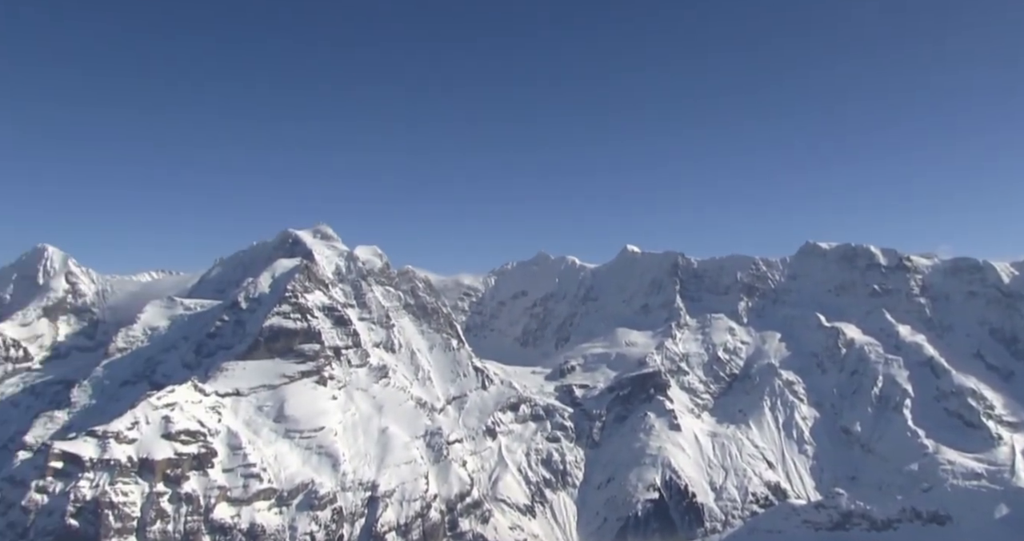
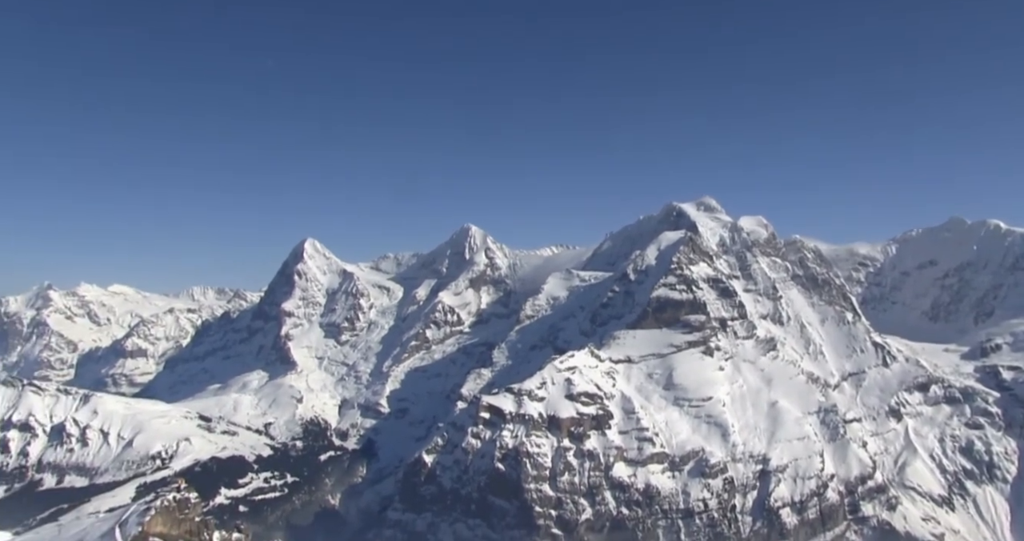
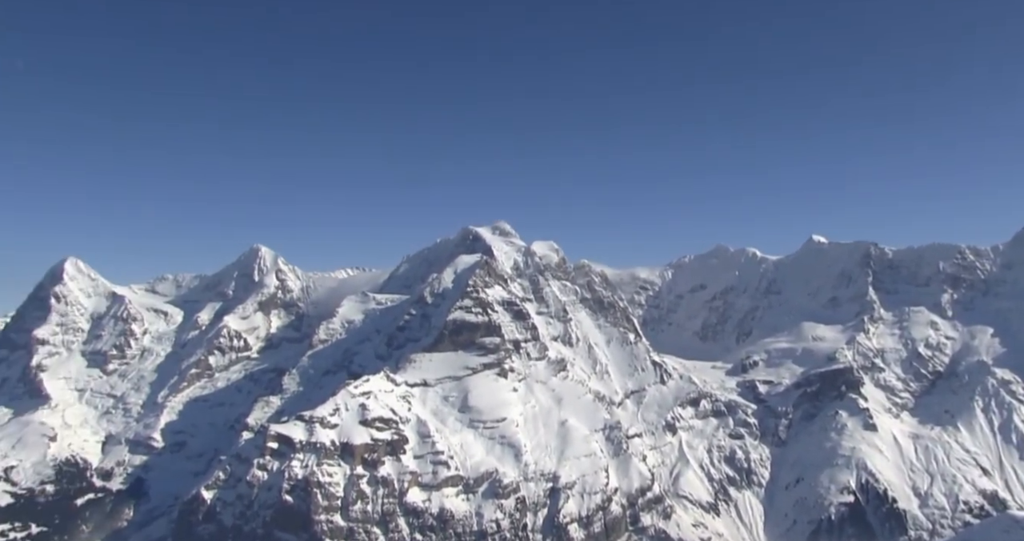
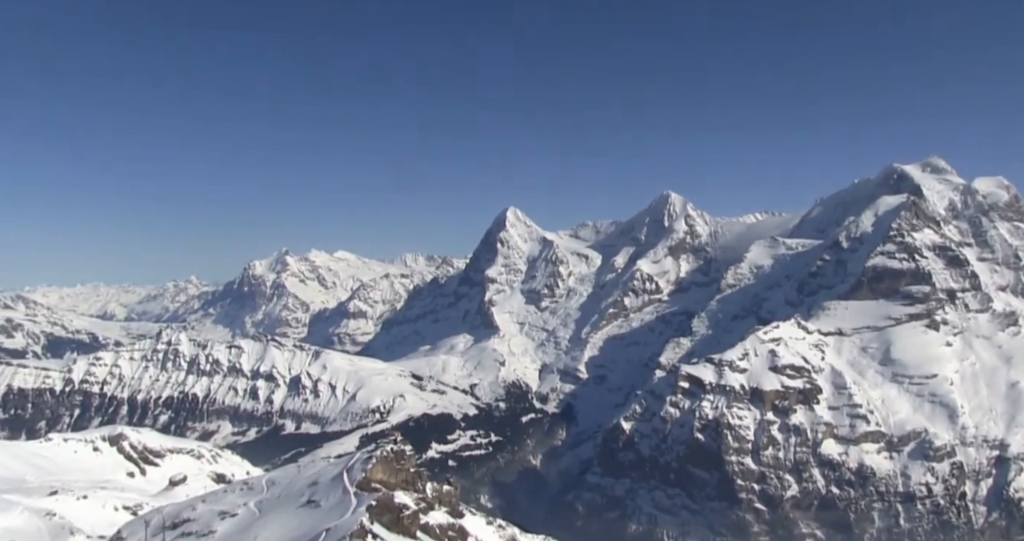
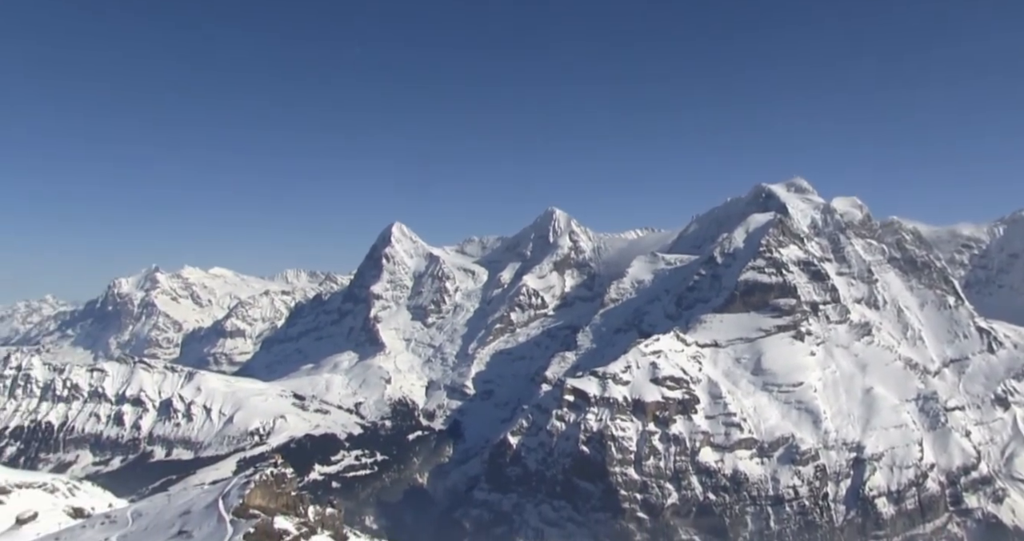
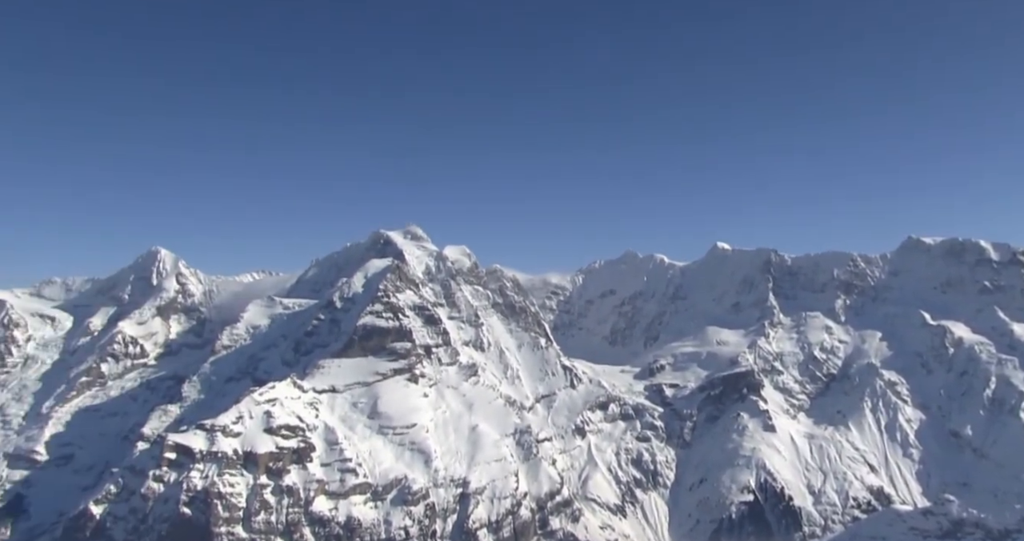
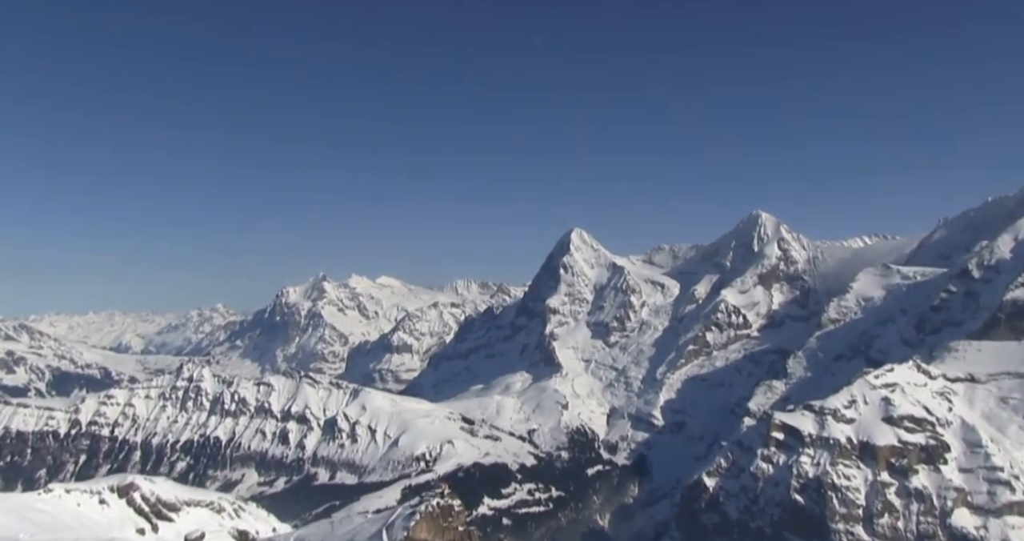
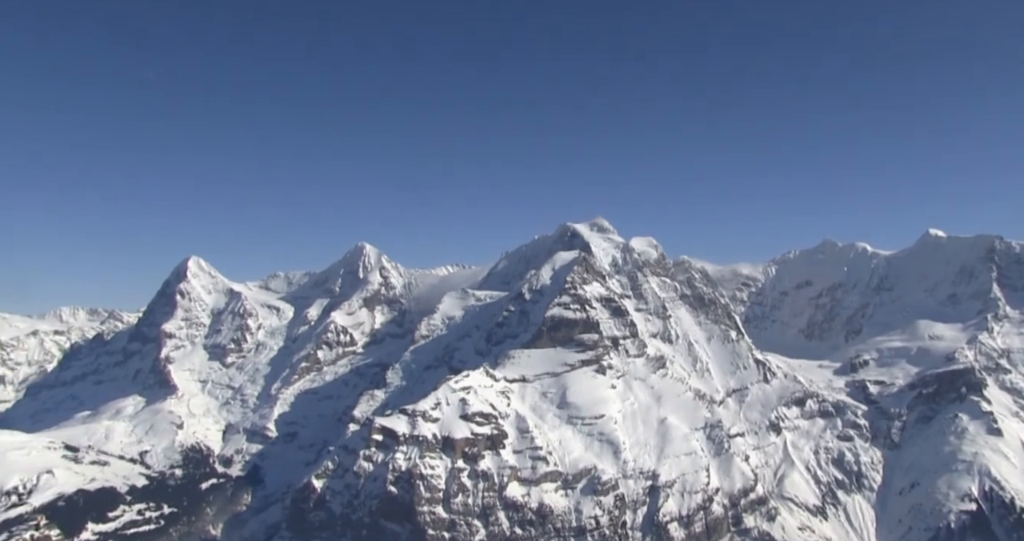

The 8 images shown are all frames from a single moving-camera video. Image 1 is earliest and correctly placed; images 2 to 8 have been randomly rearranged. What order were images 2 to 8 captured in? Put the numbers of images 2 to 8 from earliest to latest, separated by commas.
6, 3, 8, 2, 5, 4, 7
